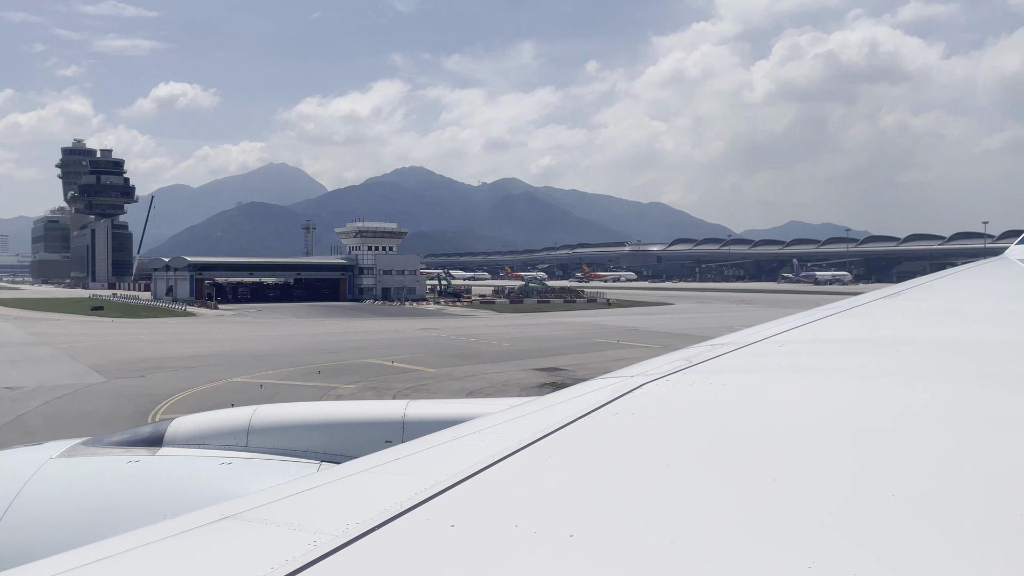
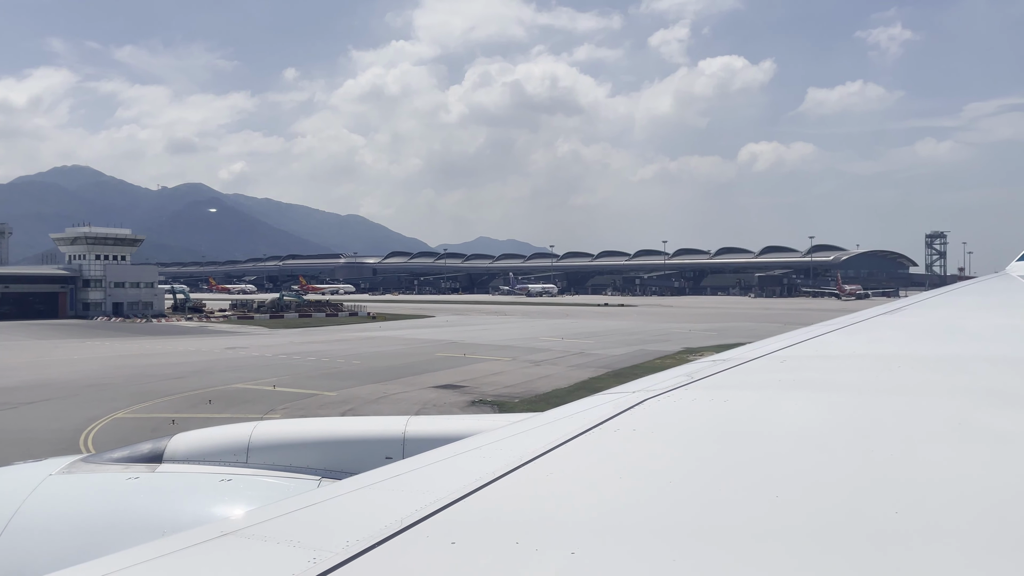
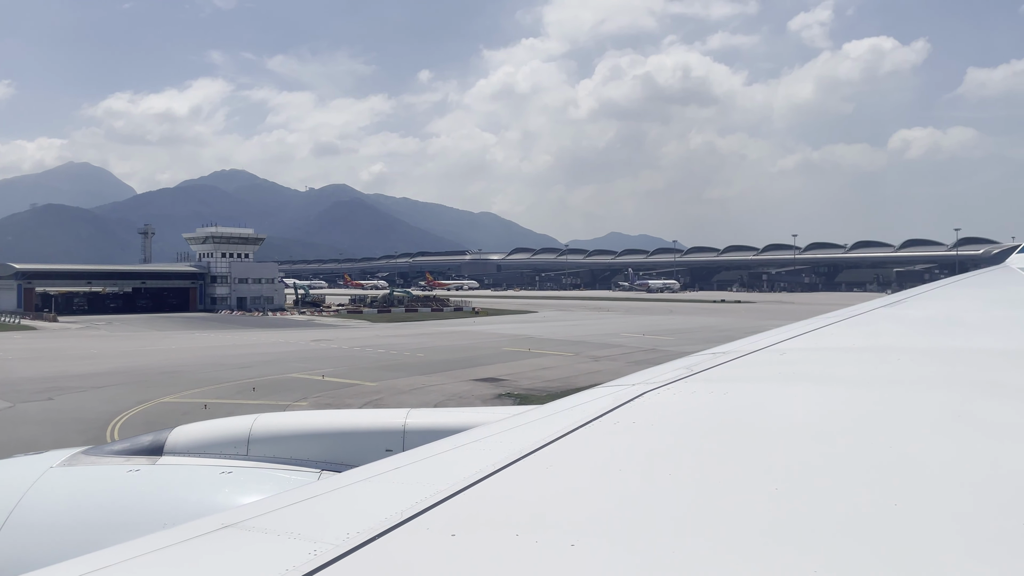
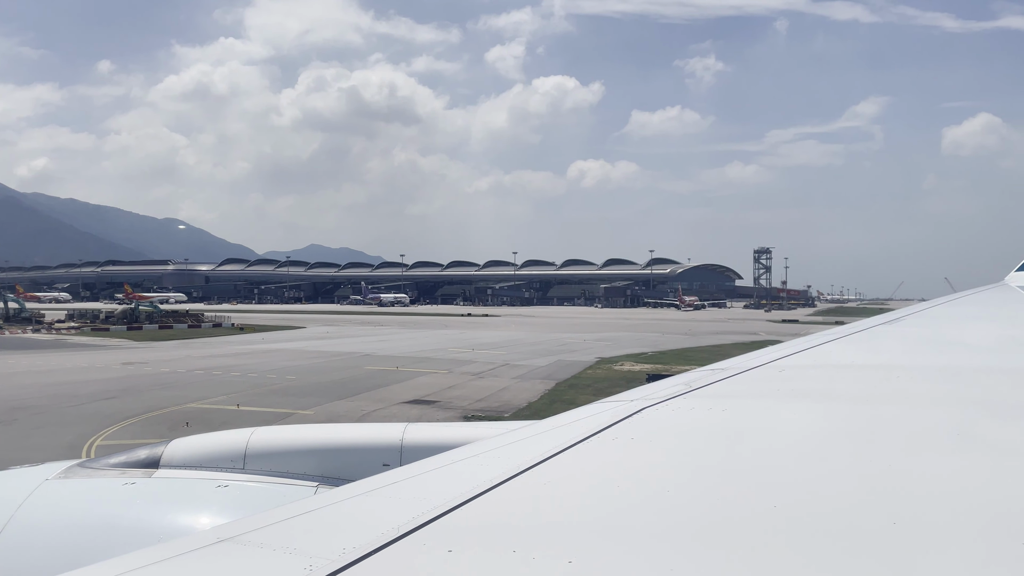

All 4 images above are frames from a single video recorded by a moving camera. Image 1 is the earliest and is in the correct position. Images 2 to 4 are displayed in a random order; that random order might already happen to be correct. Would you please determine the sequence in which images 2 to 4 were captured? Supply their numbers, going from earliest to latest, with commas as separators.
3, 2, 4
